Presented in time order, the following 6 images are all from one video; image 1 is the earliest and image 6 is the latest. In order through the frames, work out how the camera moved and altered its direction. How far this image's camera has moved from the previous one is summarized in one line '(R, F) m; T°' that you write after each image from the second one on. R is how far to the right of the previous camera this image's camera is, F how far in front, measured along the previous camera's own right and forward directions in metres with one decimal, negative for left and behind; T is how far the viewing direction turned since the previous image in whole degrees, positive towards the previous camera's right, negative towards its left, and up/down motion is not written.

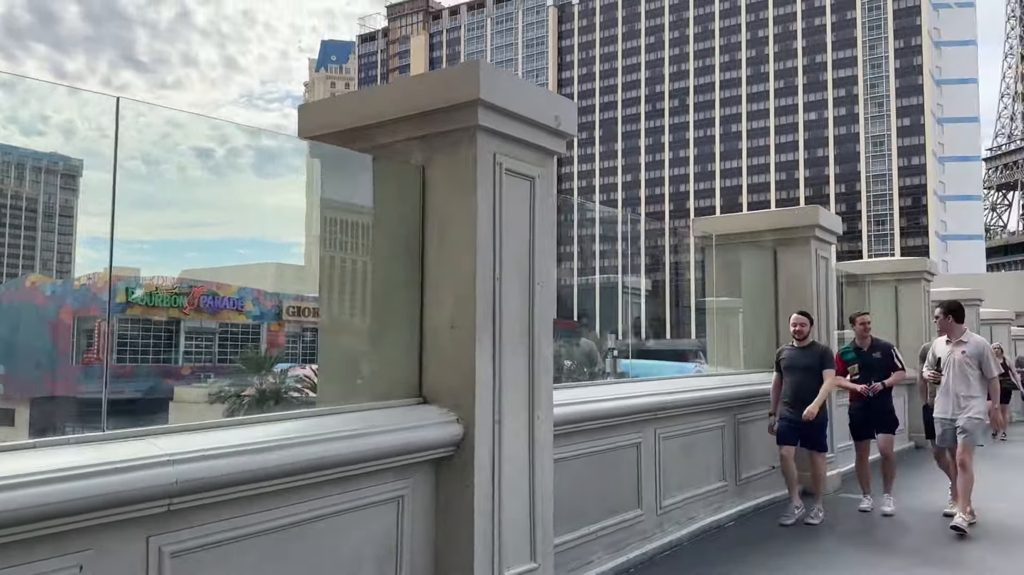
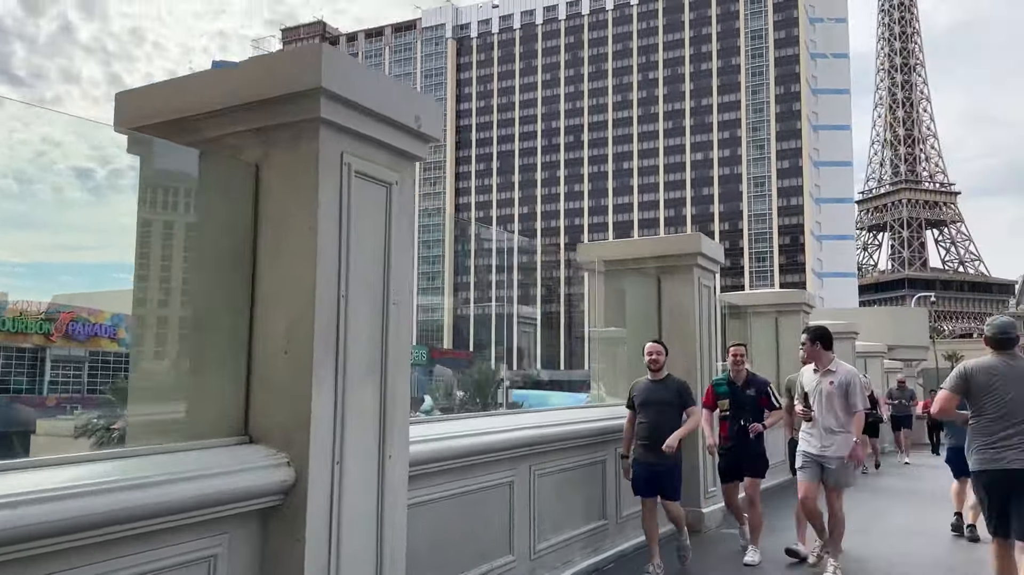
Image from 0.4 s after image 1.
(+0.2, +0.5) m; +7°
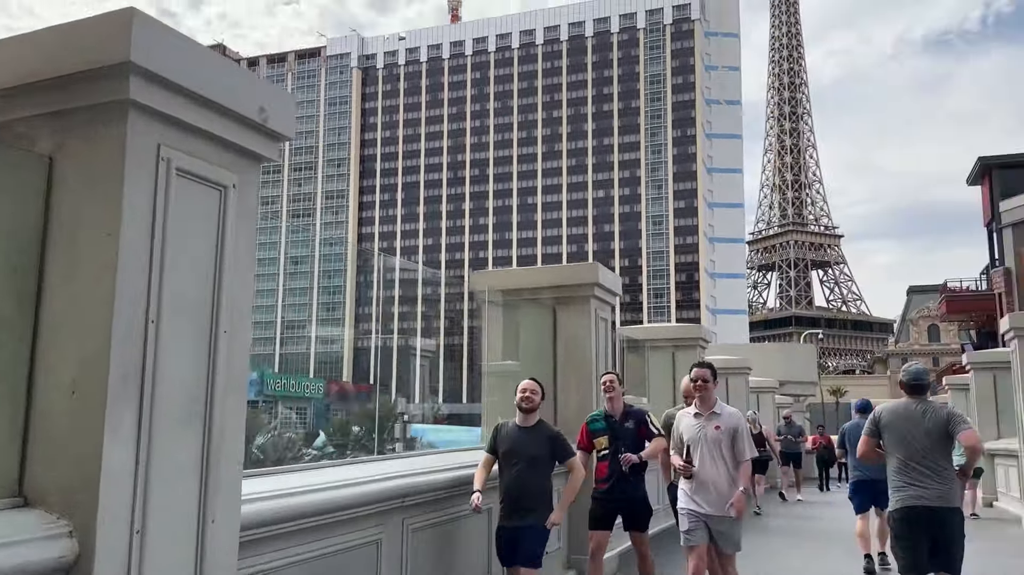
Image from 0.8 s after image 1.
(+0.2, +0.6) m; +7°
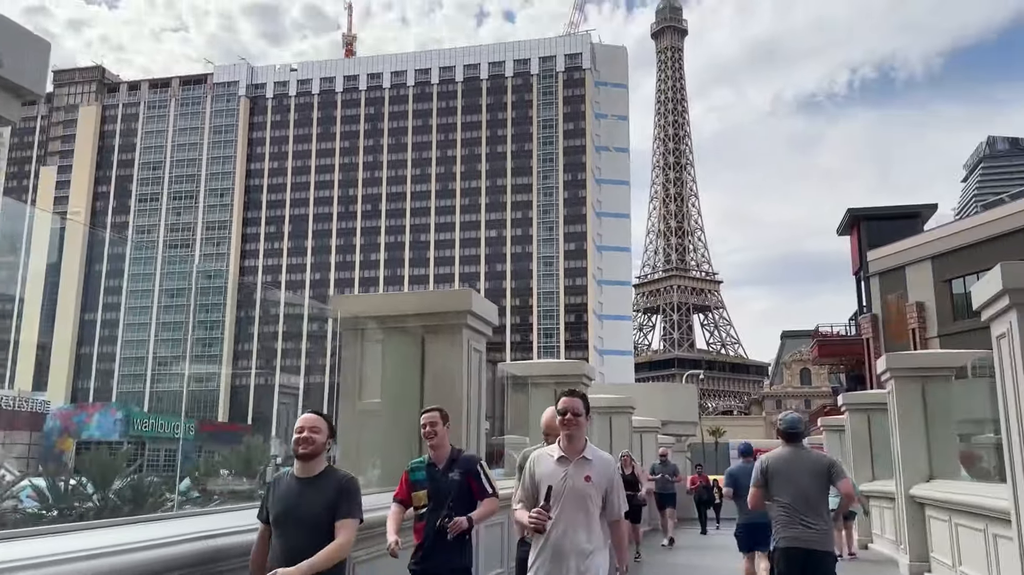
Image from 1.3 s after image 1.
(+0.2, +0.7) m; +7°
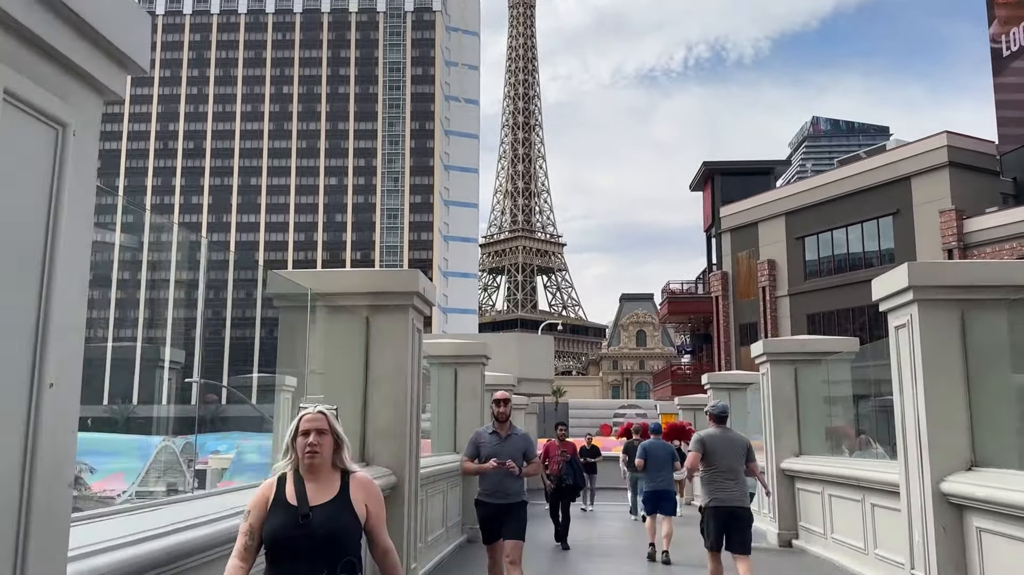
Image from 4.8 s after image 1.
(+0.5, +4.7) m; +11°
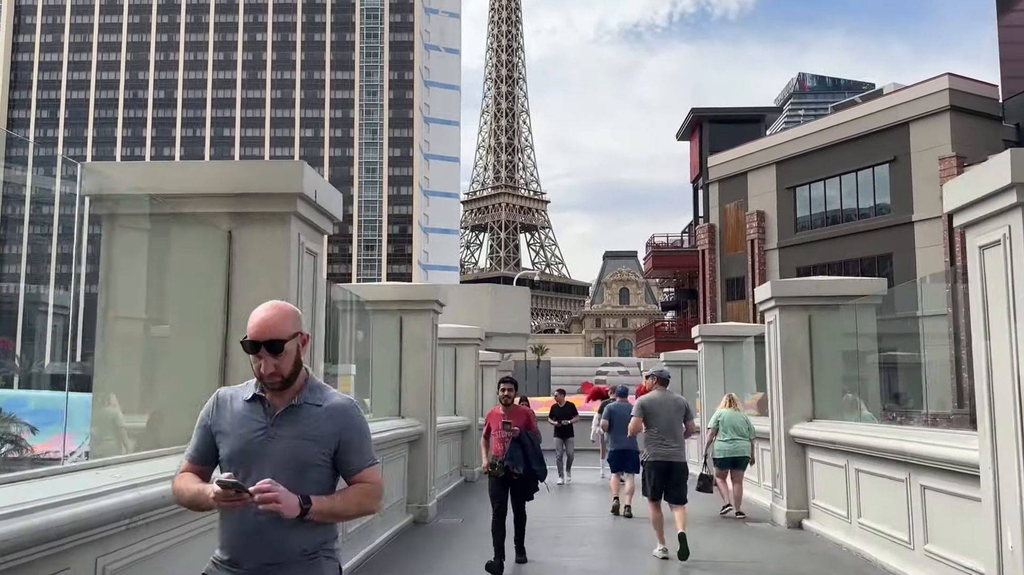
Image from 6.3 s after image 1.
(+0.3, +2.1) m; +1°
